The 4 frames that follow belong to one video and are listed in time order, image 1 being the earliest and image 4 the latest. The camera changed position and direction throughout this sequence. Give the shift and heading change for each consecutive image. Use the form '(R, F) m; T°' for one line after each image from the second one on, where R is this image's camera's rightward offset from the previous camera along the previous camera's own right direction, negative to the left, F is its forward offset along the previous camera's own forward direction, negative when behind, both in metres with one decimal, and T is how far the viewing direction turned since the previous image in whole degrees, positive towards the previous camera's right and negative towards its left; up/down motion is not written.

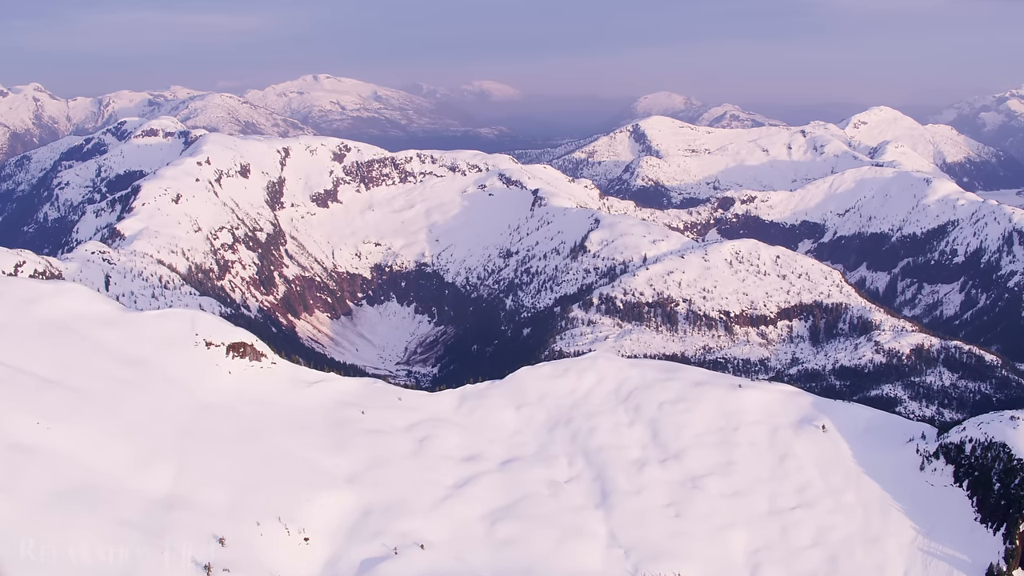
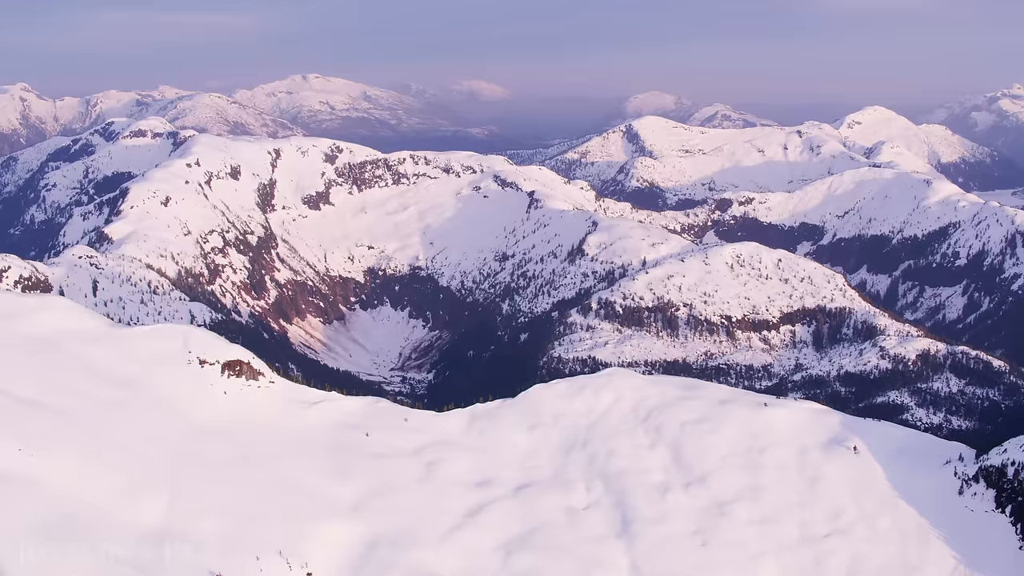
(-1.9, +3.5) m; +1°
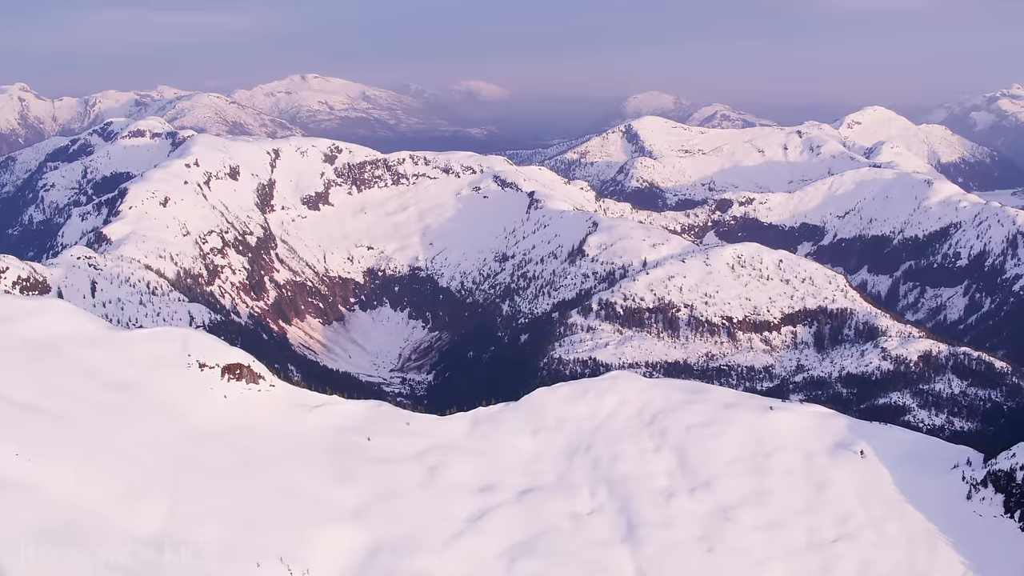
(-0.4, +0.6) m; 0°
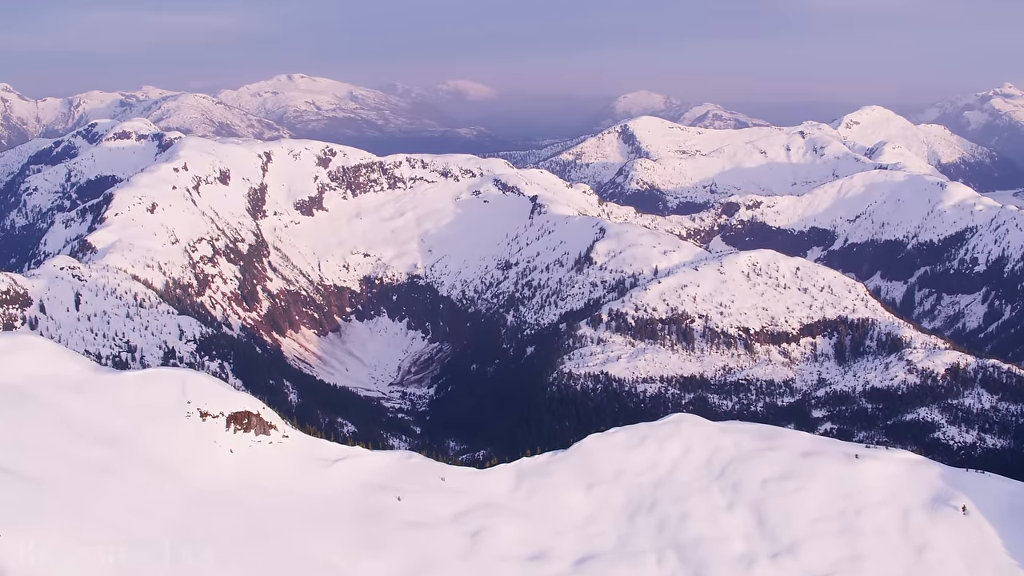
(-4.5, +7.6) m; +1°
